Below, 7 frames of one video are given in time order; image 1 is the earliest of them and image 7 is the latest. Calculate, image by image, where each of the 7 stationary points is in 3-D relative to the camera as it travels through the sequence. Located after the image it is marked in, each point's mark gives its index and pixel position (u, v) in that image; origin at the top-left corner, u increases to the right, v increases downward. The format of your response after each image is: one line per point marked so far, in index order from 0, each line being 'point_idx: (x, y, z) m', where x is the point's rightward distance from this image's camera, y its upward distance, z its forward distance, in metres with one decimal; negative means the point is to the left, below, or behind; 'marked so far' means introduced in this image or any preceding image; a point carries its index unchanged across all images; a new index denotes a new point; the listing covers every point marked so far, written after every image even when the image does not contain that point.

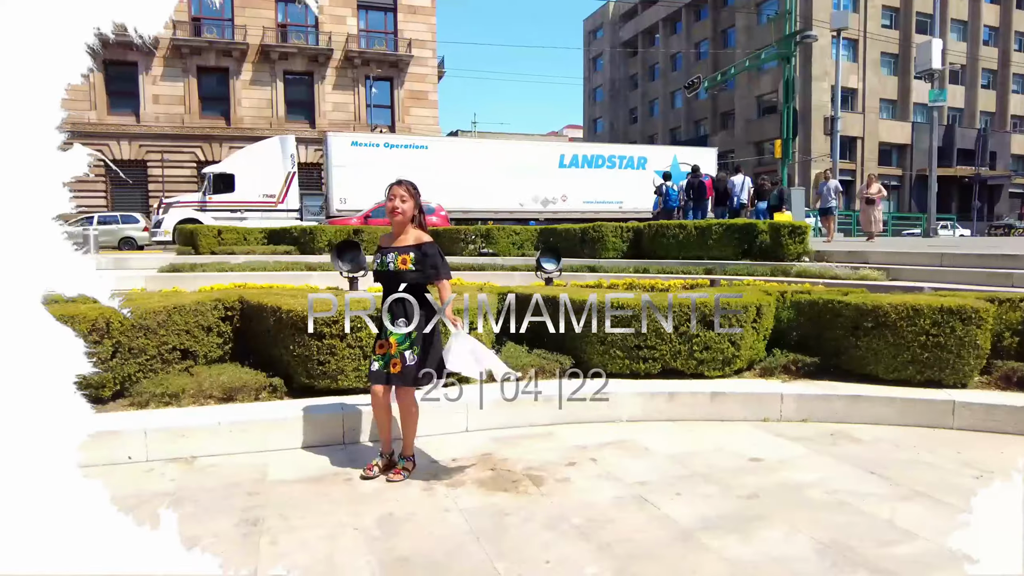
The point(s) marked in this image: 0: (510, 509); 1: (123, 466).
0: (0.0, -1.2, +3.7) m
1: (-2.6, -1.2, +4.4) m
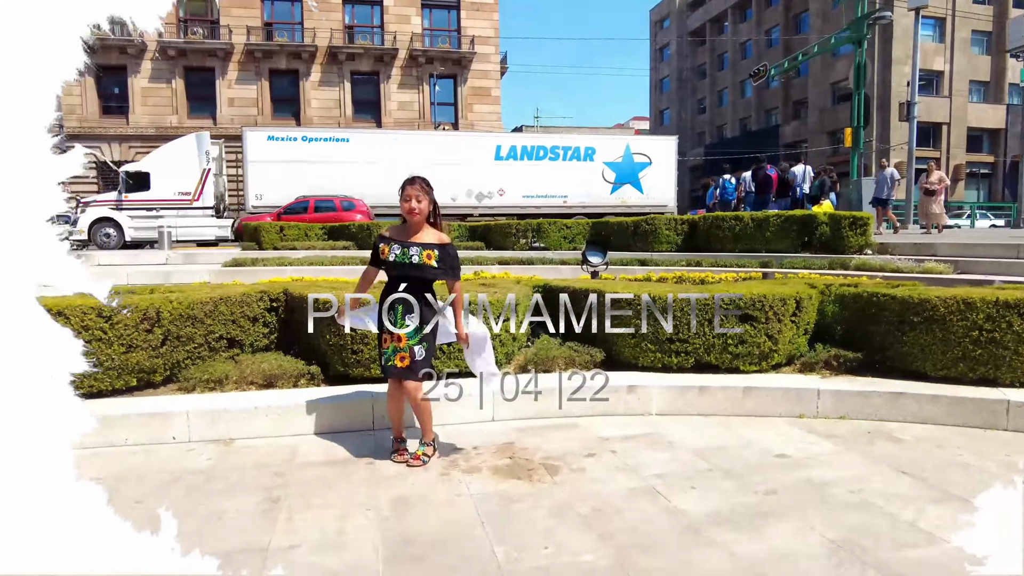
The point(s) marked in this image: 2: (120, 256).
0: (0.0, -1.2, +3.7) m
1: (-2.5, -1.1, +4.7) m
2: (-7.8, +0.6, +13.2) m
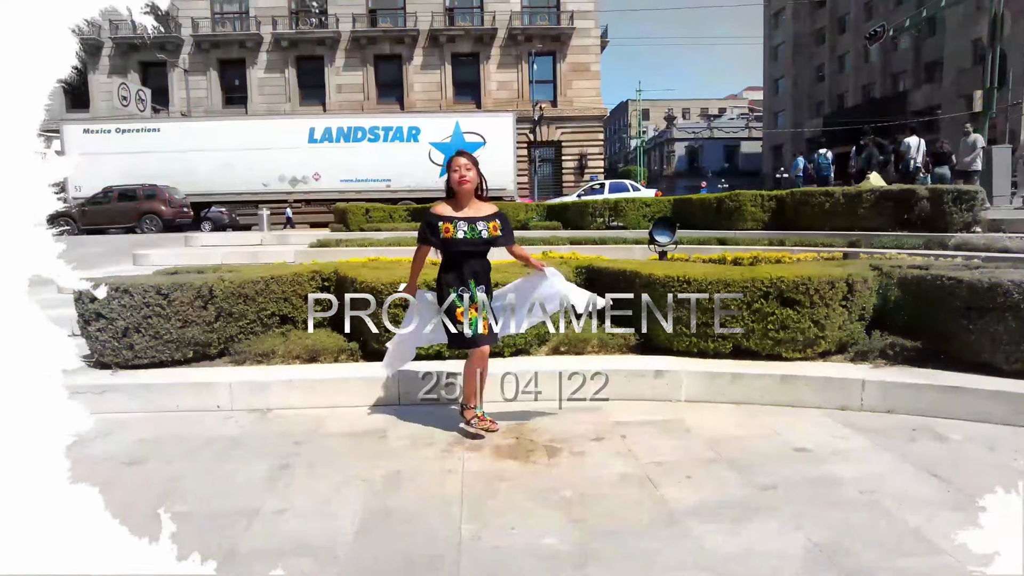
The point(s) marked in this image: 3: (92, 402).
0: (0.0, -1.1, +3.7) m
1: (-2.3, -1.0, +5.1) m
2: (-6.3, +1.1, +14.3) m
3: (-3.3, -0.9, +5.2) m
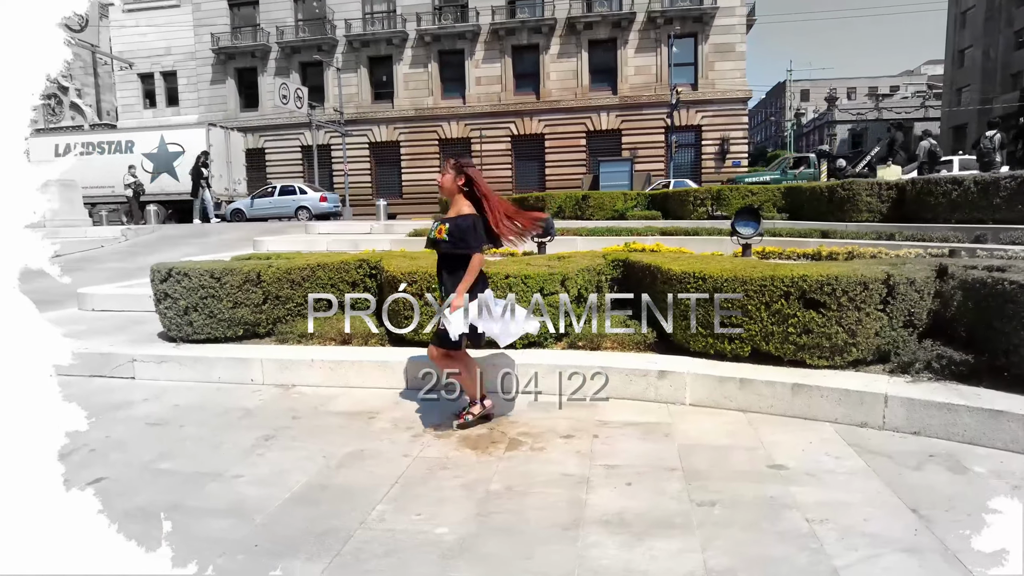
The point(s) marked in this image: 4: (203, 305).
0: (-0.3, -1.0, +3.8) m
1: (-2.3, -0.8, +5.7) m
2: (-4.1, +1.4, +15.4) m
3: (-3.2, -0.7, +5.9) m
4: (-2.9, -0.2, +6.2) m
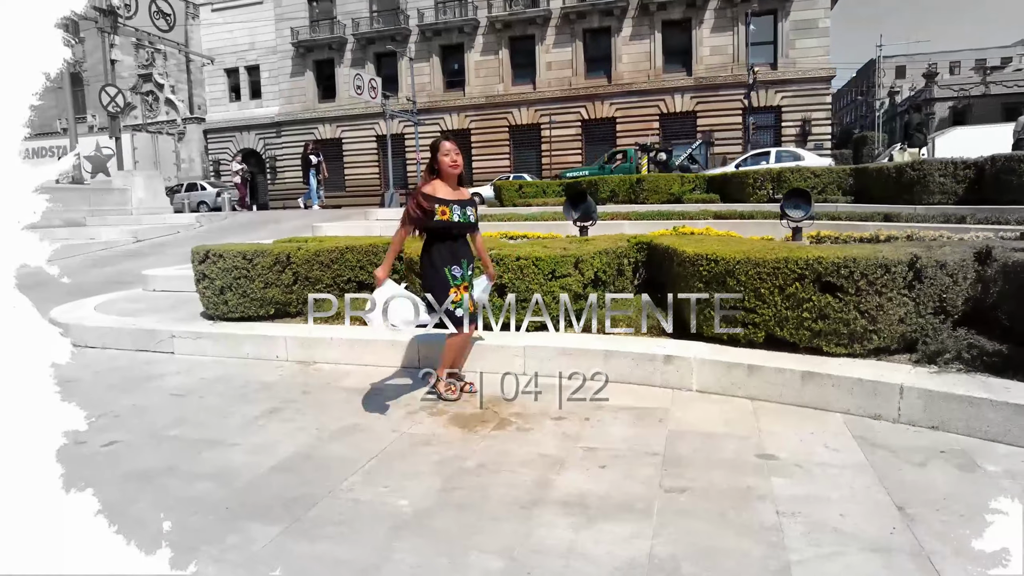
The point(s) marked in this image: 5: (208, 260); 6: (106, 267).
0: (-0.4, -0.9, +3.9) m
1: (-2.2, -0.7, +5.9) m
2: (-2.8, +1.8, +15.7) m
3: (-3.1, -0.5, +6.3) m
4: (-2.7, 0.0, +6.5) m
5: (-3.0, +0.3, +6.5) m
6: (-7.5, +0.4, +12.0) m
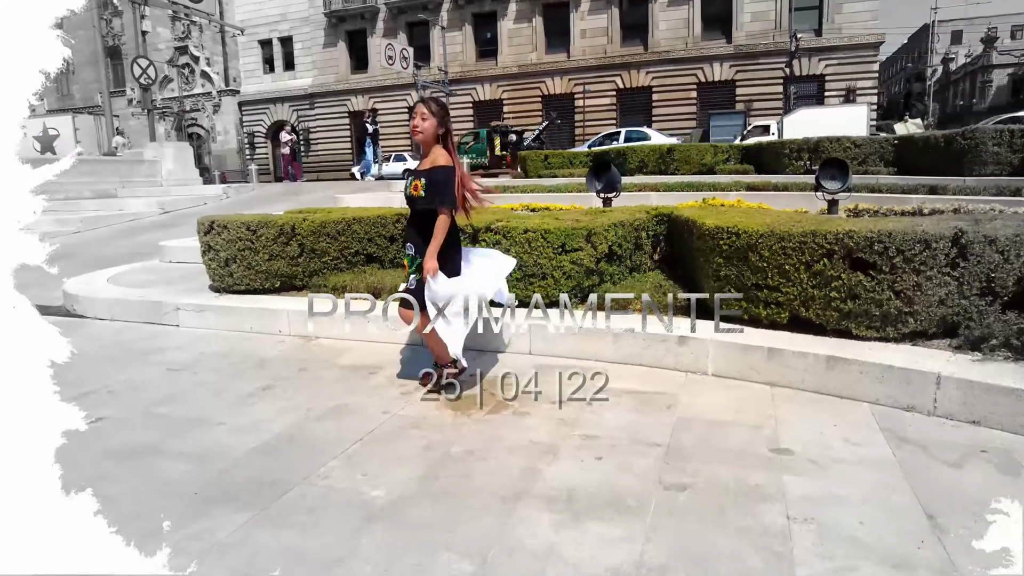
0: (-0.5, -0.8, +3.6) m
1: (-2.1, -0.4, +5.8) m
2: (-2.2, +2.5, +15.5) m
3: (-3.0, -0.3, +6.2) m
4: (-2.6, +0.3, +6.3) m
5: (-2.9, +0.6, +6.4) m
6: (-7.0, +0.9, +12.1) m
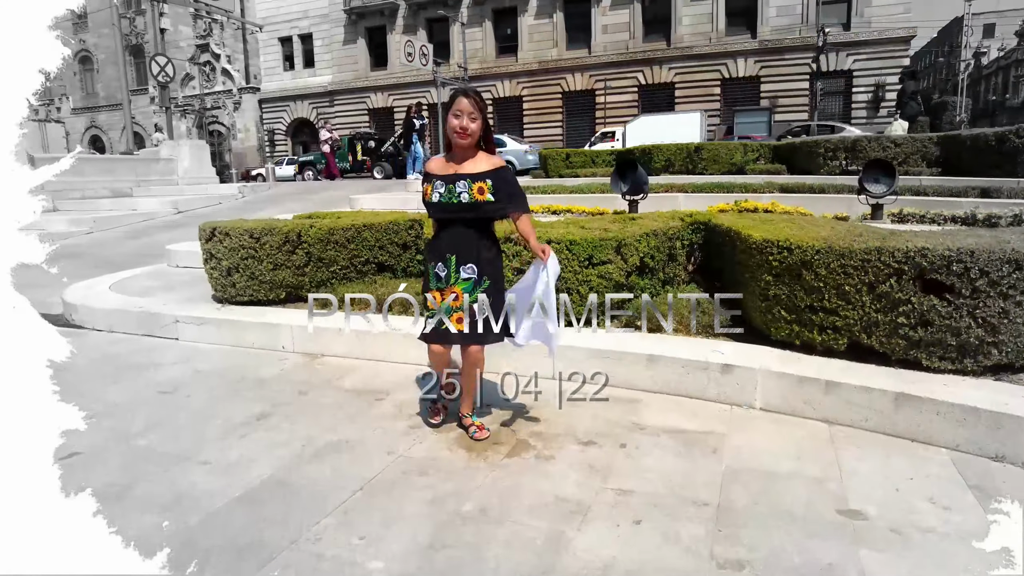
0: (-0.4, -0.9, +3.2) m
1: (-1.9, -0.5, +5.4) m
2: (-1.8, +2.4, +15.1) m
3: (-2.8, -0.4, +5.8) m
4: (-2.4, +0.2, +5.9) m
5: (-2.7, +0.5, +6.0) m
6: (-6.7, +0.9, +11.8) m
